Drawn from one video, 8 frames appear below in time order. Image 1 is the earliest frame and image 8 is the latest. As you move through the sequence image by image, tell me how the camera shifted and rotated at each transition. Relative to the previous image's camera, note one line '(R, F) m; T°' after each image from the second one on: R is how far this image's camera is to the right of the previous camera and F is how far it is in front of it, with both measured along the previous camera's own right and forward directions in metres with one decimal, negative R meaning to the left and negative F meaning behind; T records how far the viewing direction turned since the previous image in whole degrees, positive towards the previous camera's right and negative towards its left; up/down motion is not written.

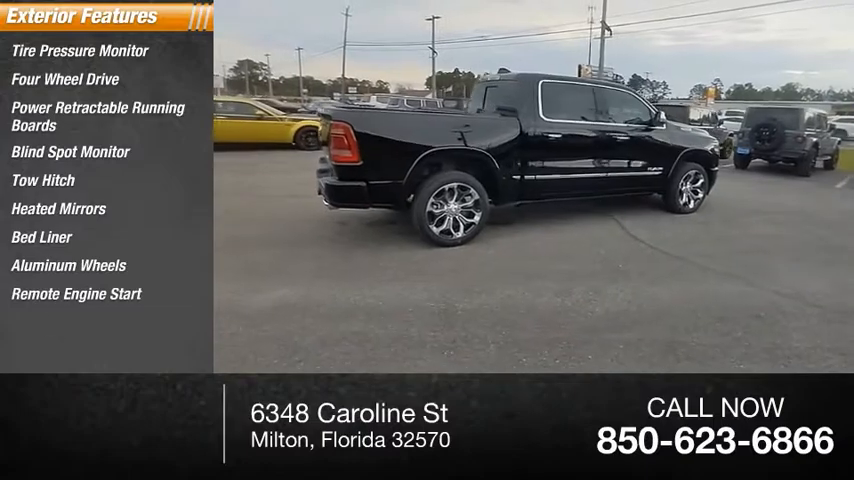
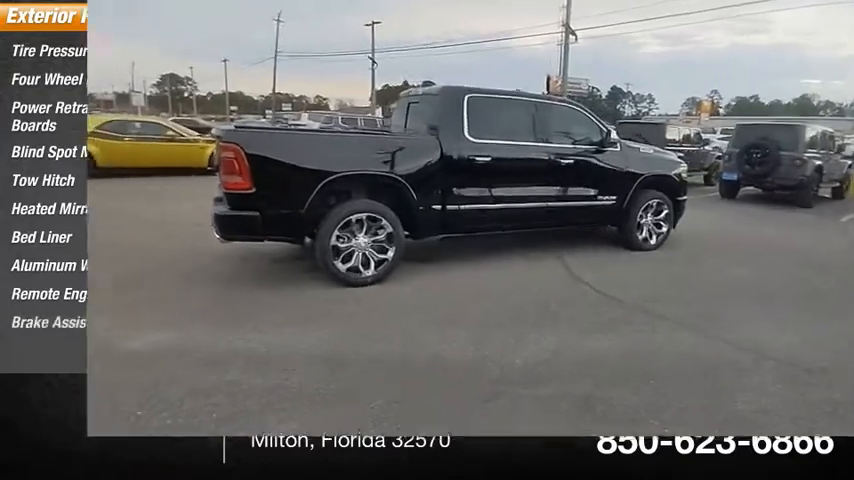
(+0.7, +0.8) m; +2°
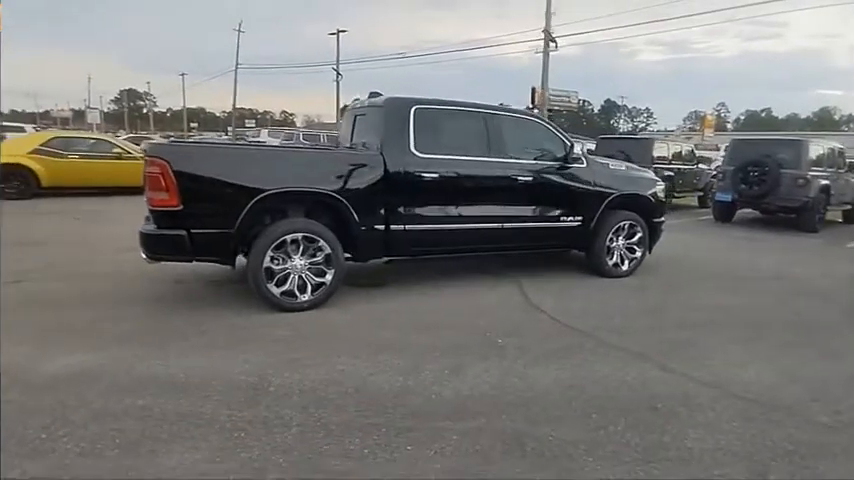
(+0.5, +0.4) m; 0°
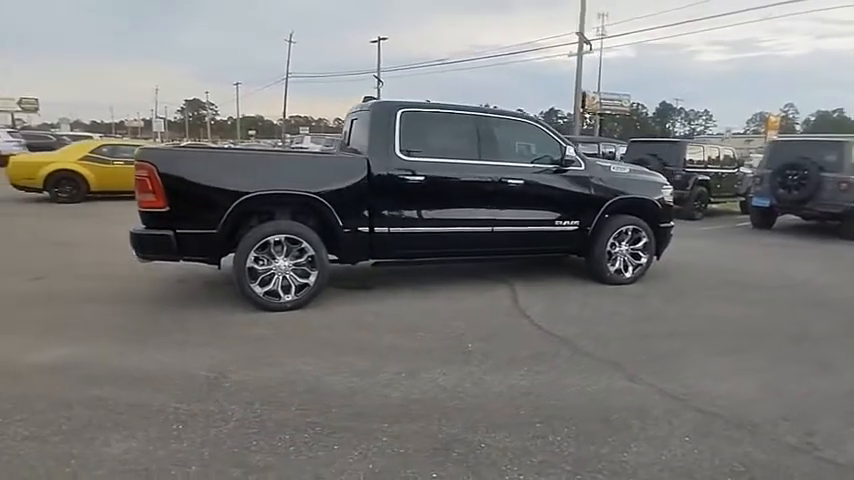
(+0.7, 0.0) m; -6°
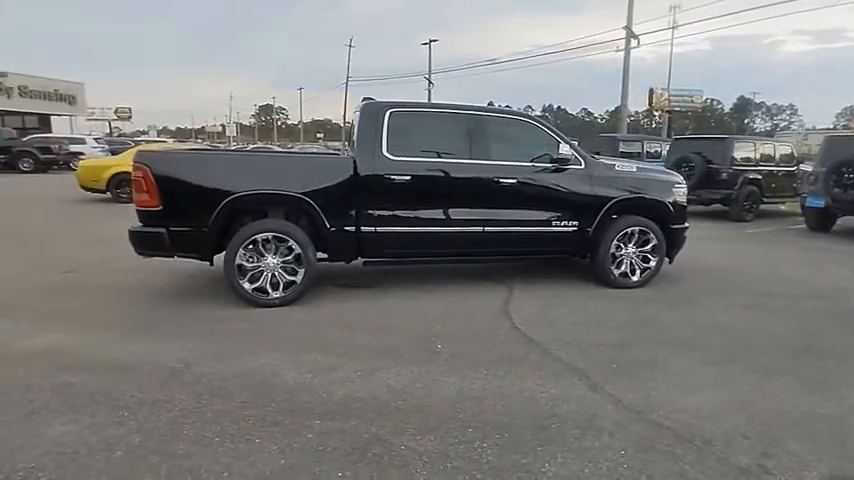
(+0.8, +0.1) m; -7°
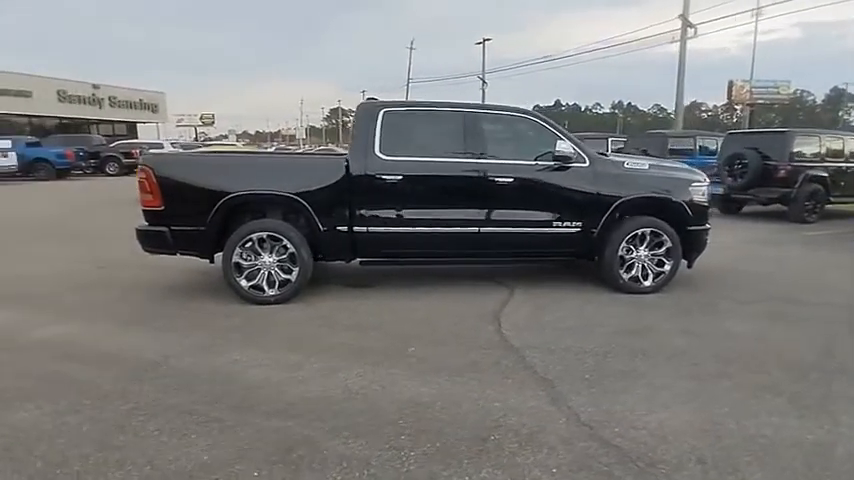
(+0.8, +0.1) m; -7°
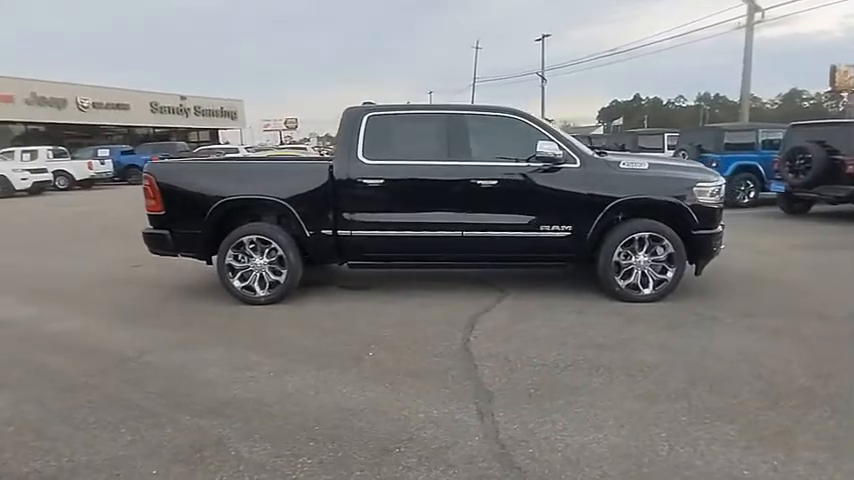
(+1.0, +0.1) m; -8°
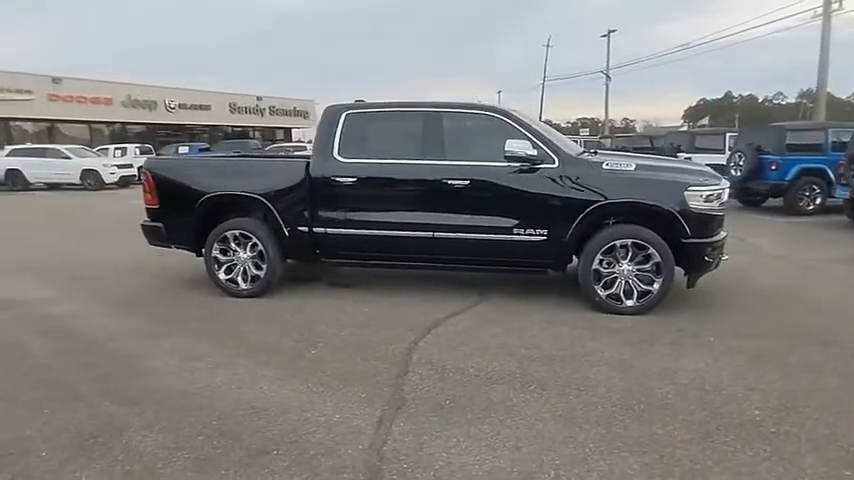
(+1.0, +0.2) m; -8°
